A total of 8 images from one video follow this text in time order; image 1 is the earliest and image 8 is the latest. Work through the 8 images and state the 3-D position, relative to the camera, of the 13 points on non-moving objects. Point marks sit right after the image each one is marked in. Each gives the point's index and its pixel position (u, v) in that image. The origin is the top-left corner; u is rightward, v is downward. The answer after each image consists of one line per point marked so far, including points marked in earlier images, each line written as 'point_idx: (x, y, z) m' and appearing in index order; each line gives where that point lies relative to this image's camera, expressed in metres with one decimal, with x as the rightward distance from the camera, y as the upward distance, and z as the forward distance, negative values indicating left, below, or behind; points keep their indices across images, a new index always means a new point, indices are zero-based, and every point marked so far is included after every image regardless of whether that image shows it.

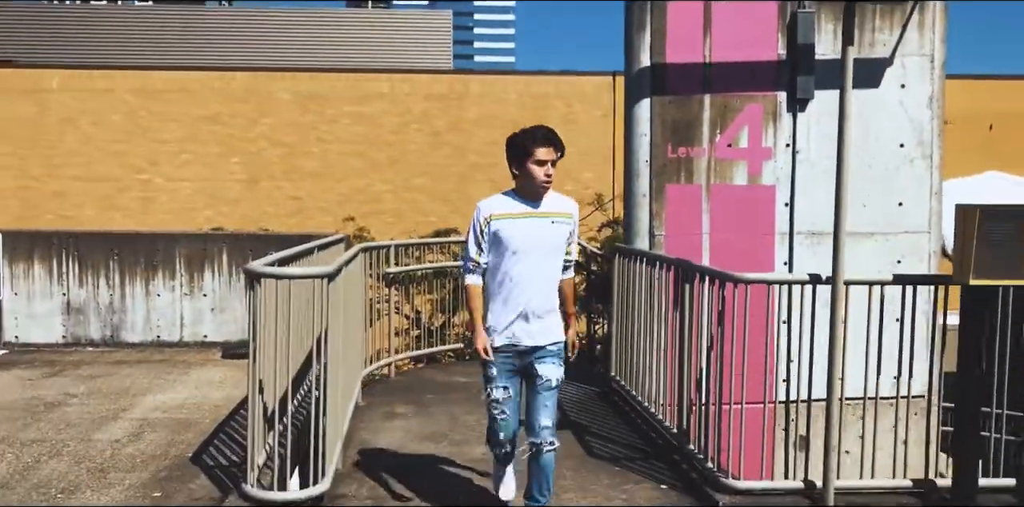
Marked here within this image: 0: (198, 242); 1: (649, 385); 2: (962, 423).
0: (-2.9, +0.1, +8.5) m
1: (+0.8, -0.8, +5.5) m
2: (+2.0, -0.8, +4.1) m
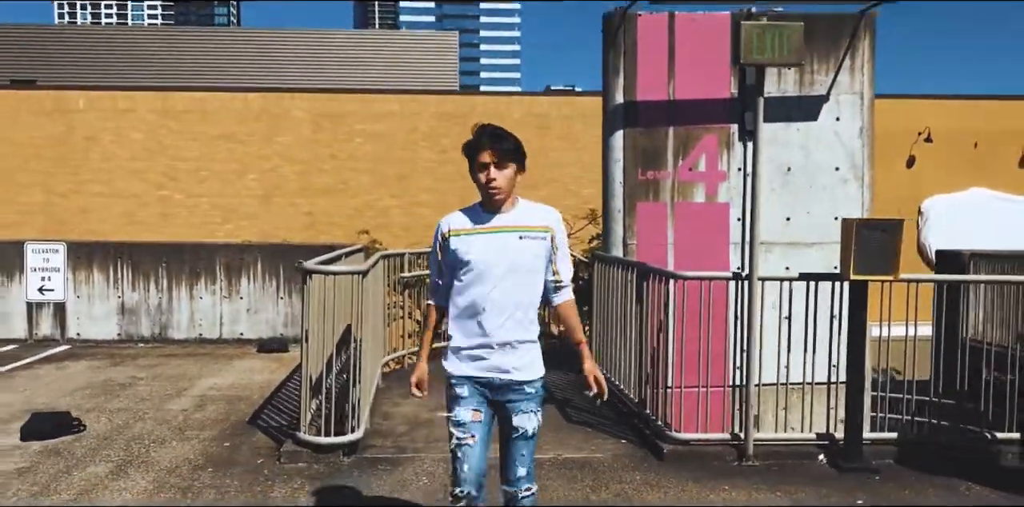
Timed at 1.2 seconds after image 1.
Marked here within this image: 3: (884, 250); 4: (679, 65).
0: (-2.9, 0.0, +9.7) m
1: (+0.8, -0.8, +6.7) m
2: (+2.0, -0.8, +5.2) m
3: (+2.1, 0.0, +5.0) m
4: (+1.4, +1.6, +7.6) m
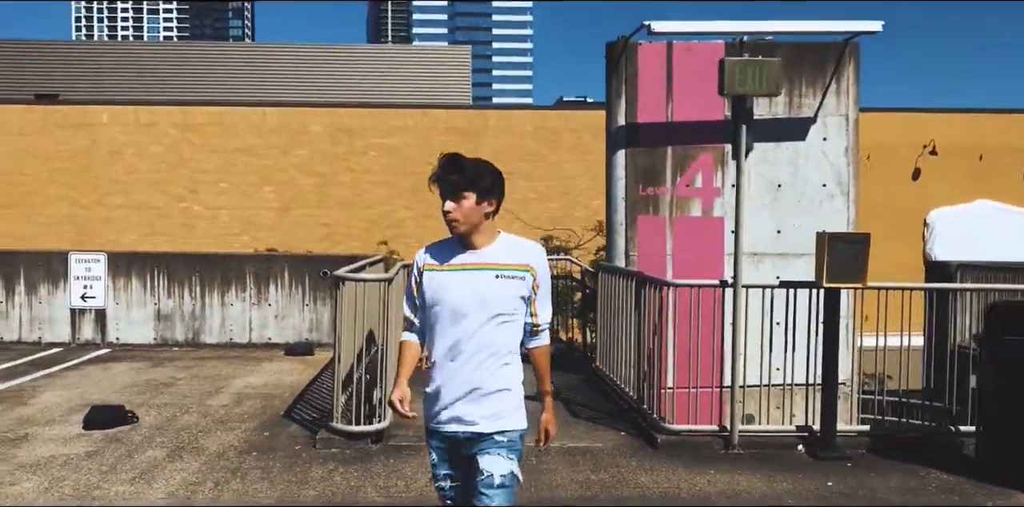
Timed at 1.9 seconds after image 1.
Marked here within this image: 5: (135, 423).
0: (-2.8, -0.1, +10.4) m
1: (+0.9, -0.9, +7.3) m
2: (+2.0, -0.8, +5.8) m
3: (+2.1, 0.0, +5.6) m
4: (+1.5, +1.5, +8.2) m
5: (-2.6, -1.2, +6.3) m
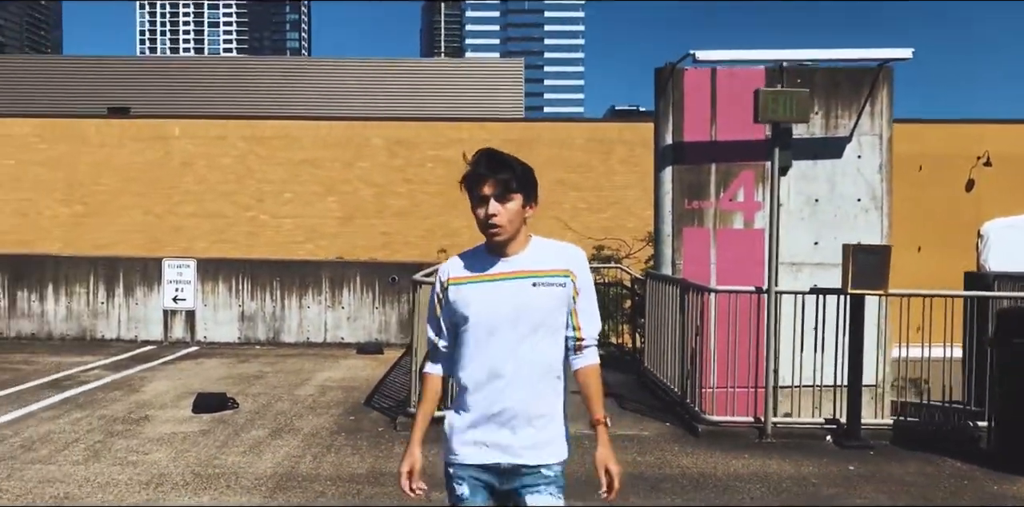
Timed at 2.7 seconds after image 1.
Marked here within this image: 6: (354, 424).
0: (-2.2, -0.2, +11.3) m
1: (+1.4, -1.0, +8.0) m
2: (+2.4, -0.9, +6.5) m
3: (+2.5, -0.1, +6.3) m
4: (+2.0, +1.4, +8.9) m
5: (-2.2, -1.2, +7.2) m
6: (-1.2, -1.3, +6.8) m
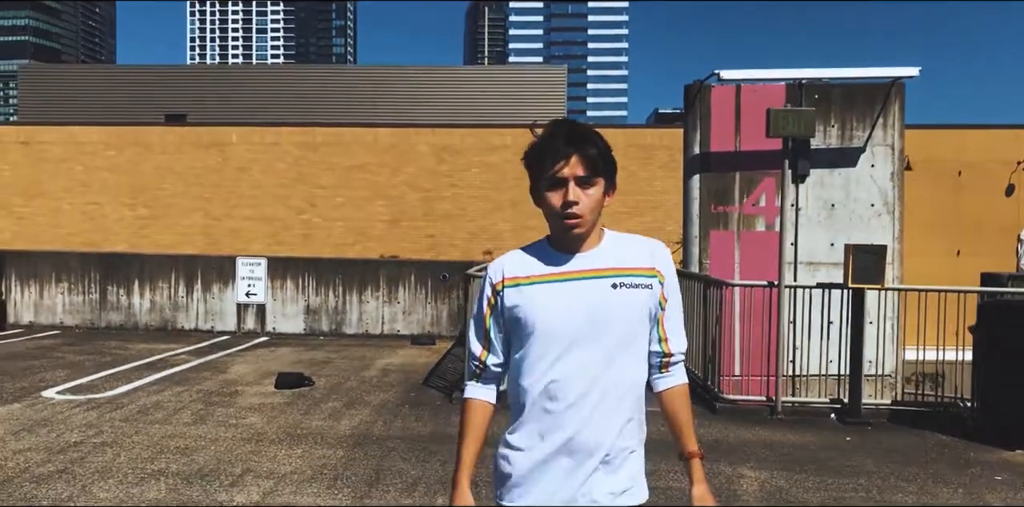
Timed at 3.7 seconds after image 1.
0: (-1.6, -0.2, +12.4) m
1: (+1.8, -1.0, +8.9) m
2: (+2.7, -0.9, +7.3) m
3: (+2.8, -0.1, +7.1) m
4: (+2.5, +1.4, +9.8) m
5: (-1.8, -1.2, +8.3) m
6: (-0.8, -1.2, +7.8) m
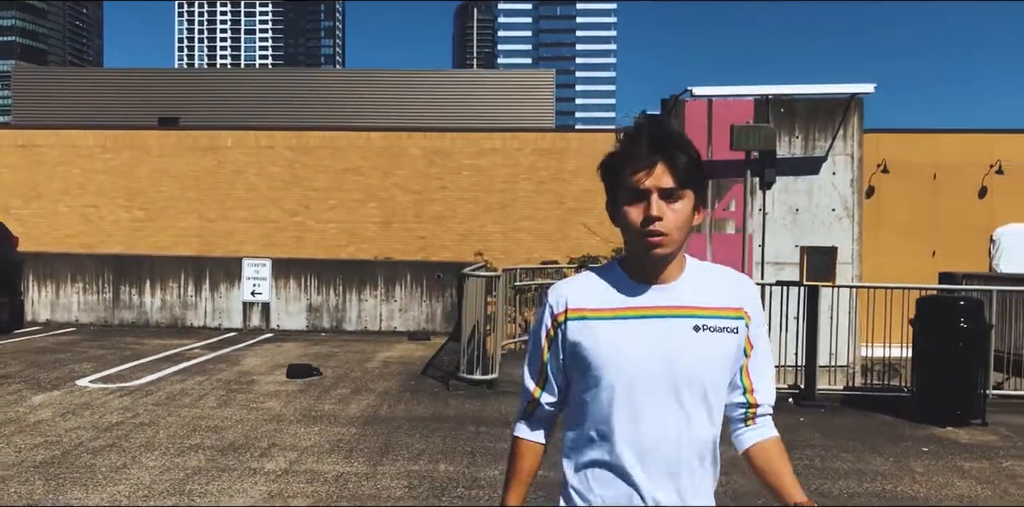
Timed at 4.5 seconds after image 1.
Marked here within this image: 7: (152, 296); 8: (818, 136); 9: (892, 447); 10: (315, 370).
0: (-1.7, -0.2, +13.2) m
1: (+1.7, -1.0, +9.7) m
2: (+2.7, -0.9, +8.2) m
3: (+2.8, -0.1, +8.0) m
4: (+2.4, +1.4, +10.6) m
5: (-1.9, -1.2, +9.1) m
6: (-0.9, -1.3, +8.6) m
7: (-5.3, -0.6, +13.4) m
8: (+3.6, +1.4, +10.6) m
9: (+2.8, -1.4, +6.7) m
10: (-2.0, -1.2, +9.2) m
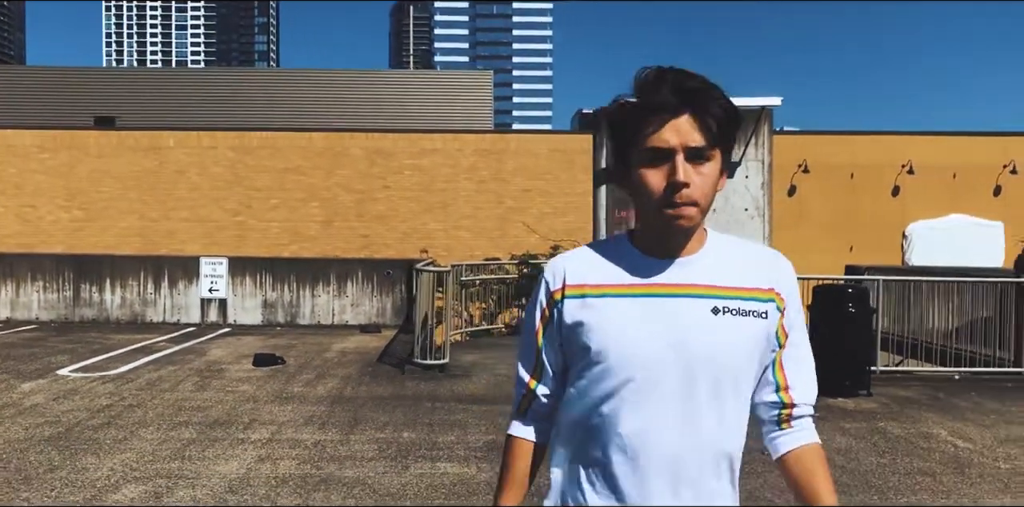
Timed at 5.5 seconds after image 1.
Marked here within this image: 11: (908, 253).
0: (-2.6, -0.2, +14.0) m
1: (+1.0, -1.0, +10.8) m
2: (+2.1, -0.9, +9.3) m
3: (+2.3, -0.1, +9.1) m
4: (+1.7, +1.4, +11.7) m
5: (-2.5, -1.2, +9.9) m
6: (-1.4, -1.2, +9.5) m
7: (-6.1, -0.6, +14.0) m
8: (+2.9, +1.4, +11.8) m
9: (+2.4, -1.4, +7.8) m
10: (-2.6, -1.2, +10.0) m
11: (+8.7, 0.0, +19.8) m
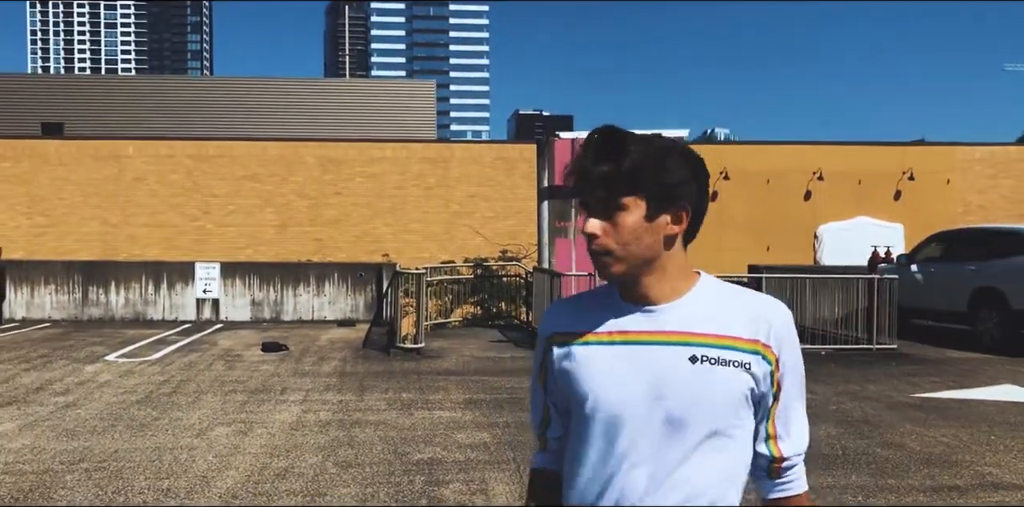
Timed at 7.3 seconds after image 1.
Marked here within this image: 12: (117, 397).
0: (-3.4, -0.3, +16.2) m
1: (+0.5, -1.0, +13.2) m
2: (+1.7, -0.9, +11.9) m
3: (+1.8, -0.1, +11.7) m
4: (+1.0, +1.4, +14.2) m
5: (-3.0, -1.3, +12.1) m
6: (-1.9, -1.3, +11.8) m
7: (-6.9, -0.7, +15.9) m
8: (+2.2, +1.4, +14.3) m
9: (+2.0, -1.4, +10.3) m
10: (-3.1, -1.3, +12.2) m
11: (+7.5, 0.0, +22.8) m
12: (-3.9, -1.4, +8.7) m
